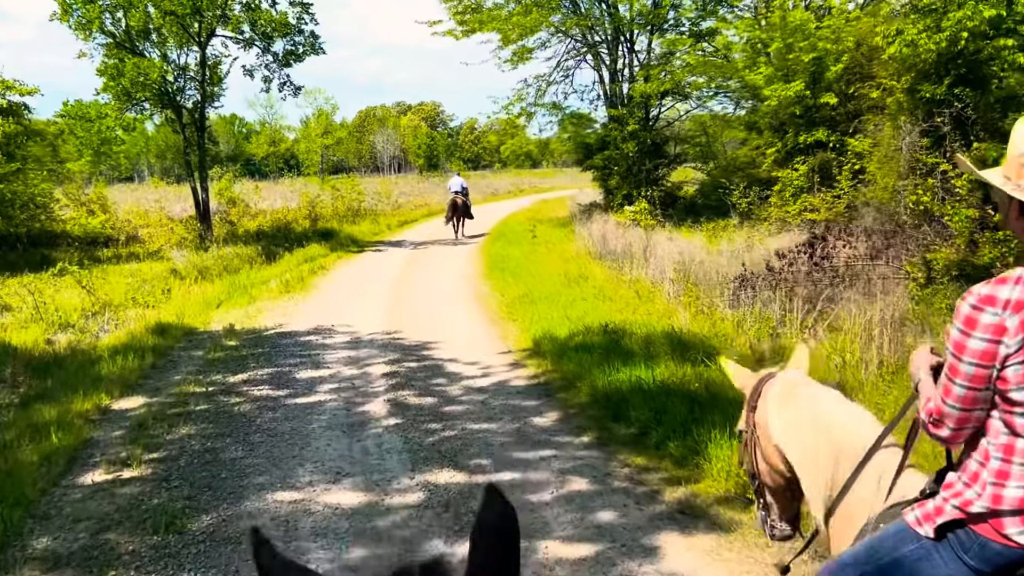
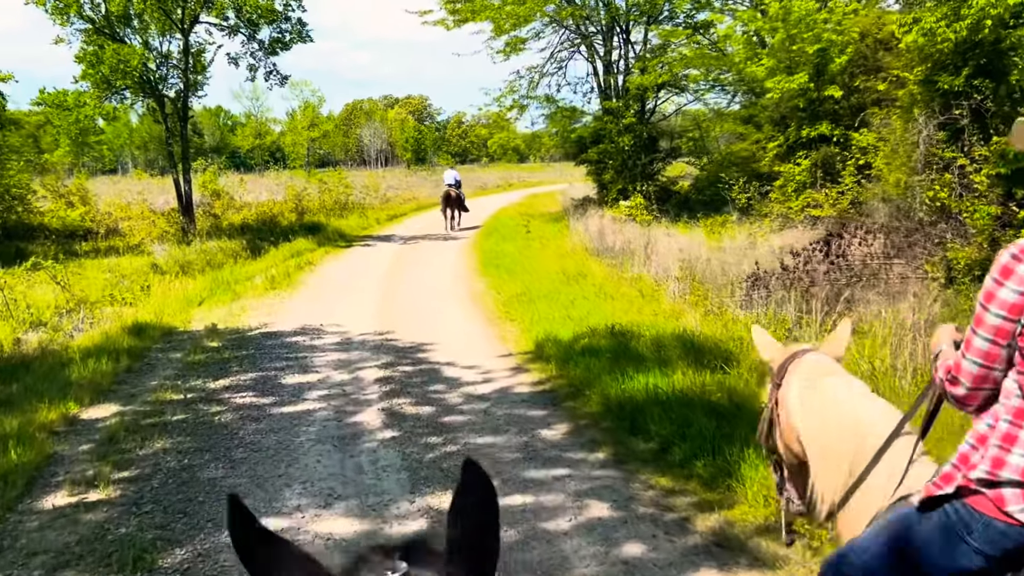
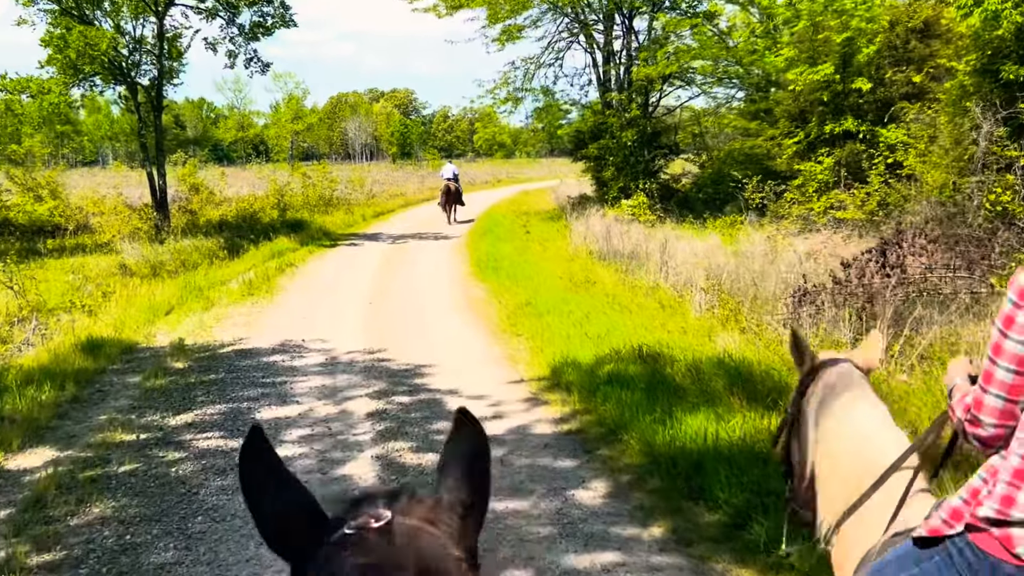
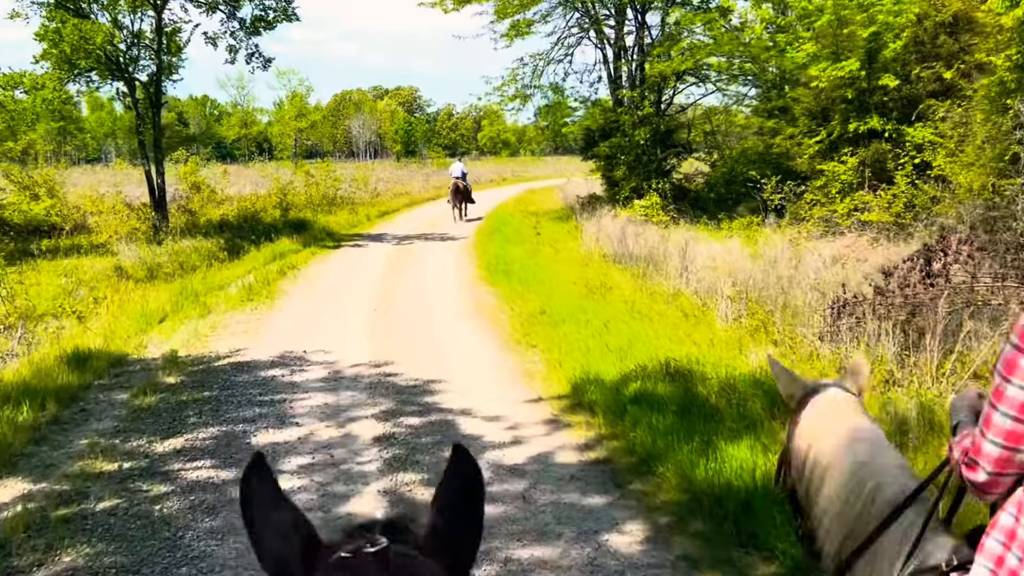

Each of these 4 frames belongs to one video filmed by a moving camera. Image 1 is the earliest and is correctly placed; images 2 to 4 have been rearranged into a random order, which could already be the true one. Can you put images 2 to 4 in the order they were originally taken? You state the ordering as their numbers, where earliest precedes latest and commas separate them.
2, 3, 4
